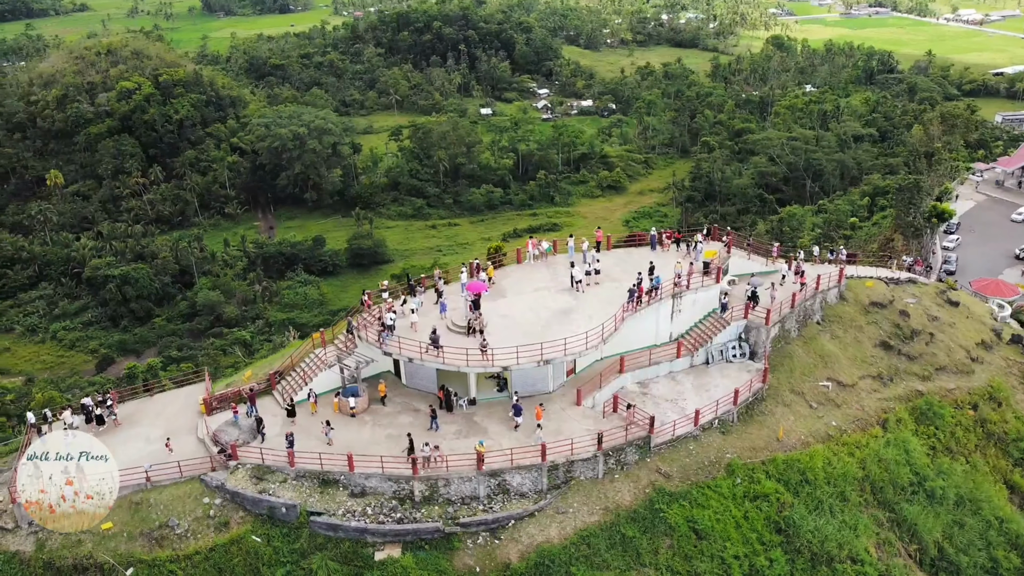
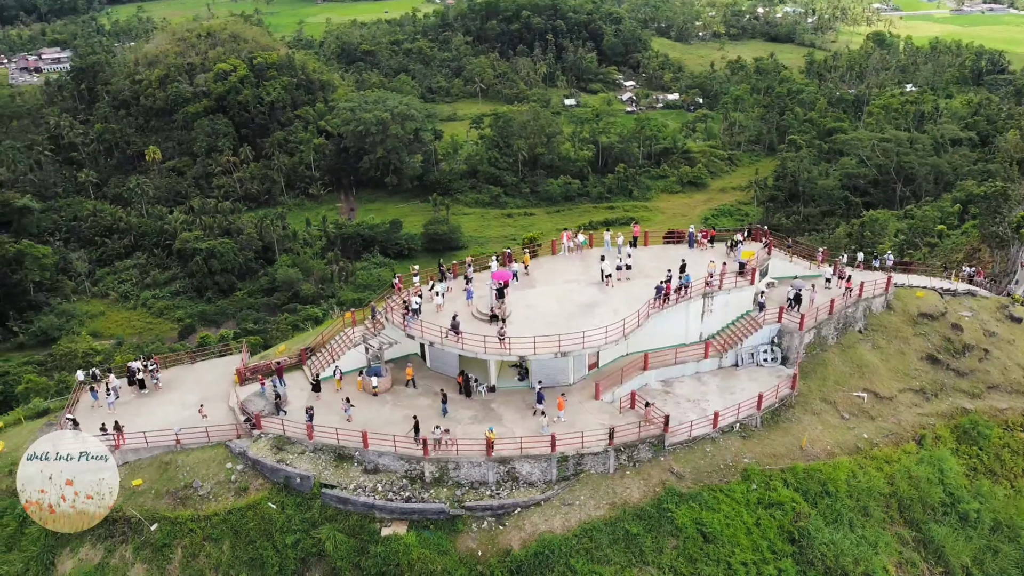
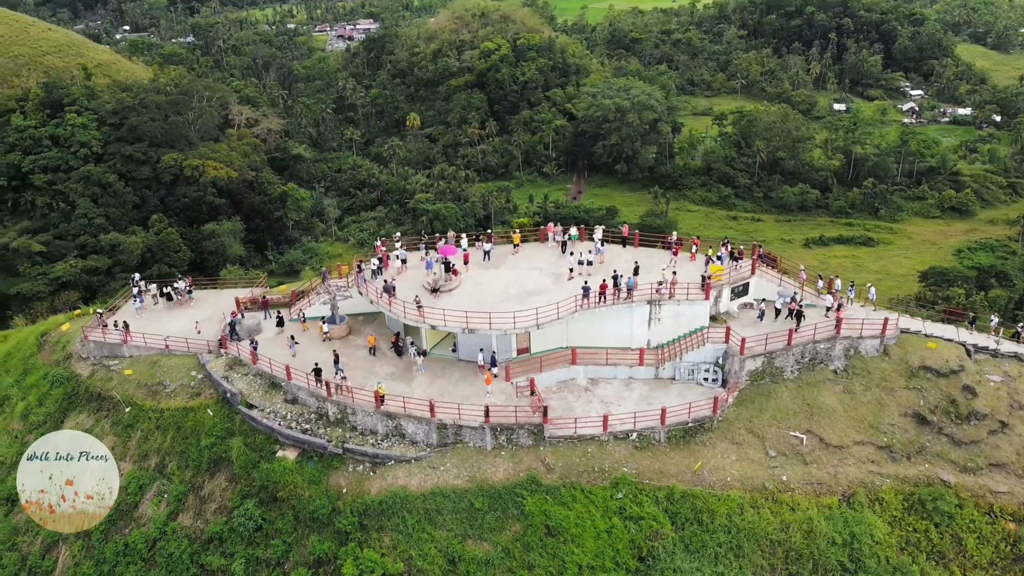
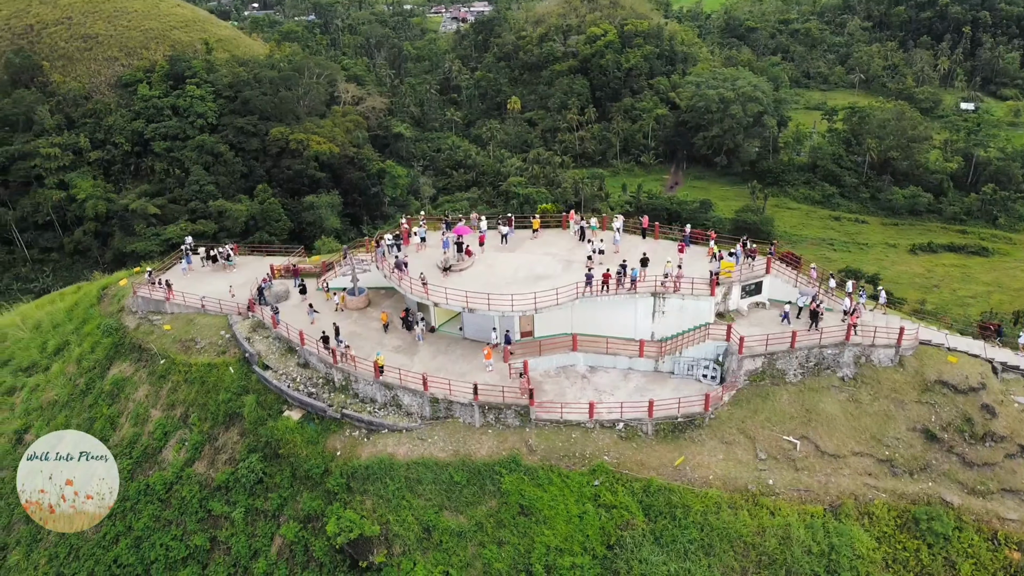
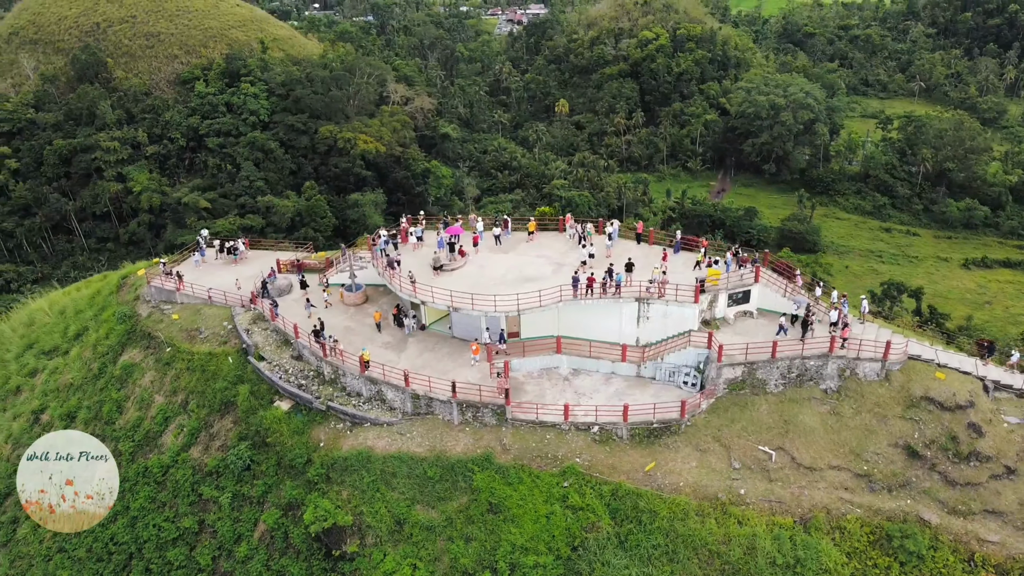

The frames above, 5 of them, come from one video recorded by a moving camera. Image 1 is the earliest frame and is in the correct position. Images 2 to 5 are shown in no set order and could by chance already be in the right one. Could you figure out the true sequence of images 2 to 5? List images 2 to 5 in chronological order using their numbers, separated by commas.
2, 3, 4, 5
